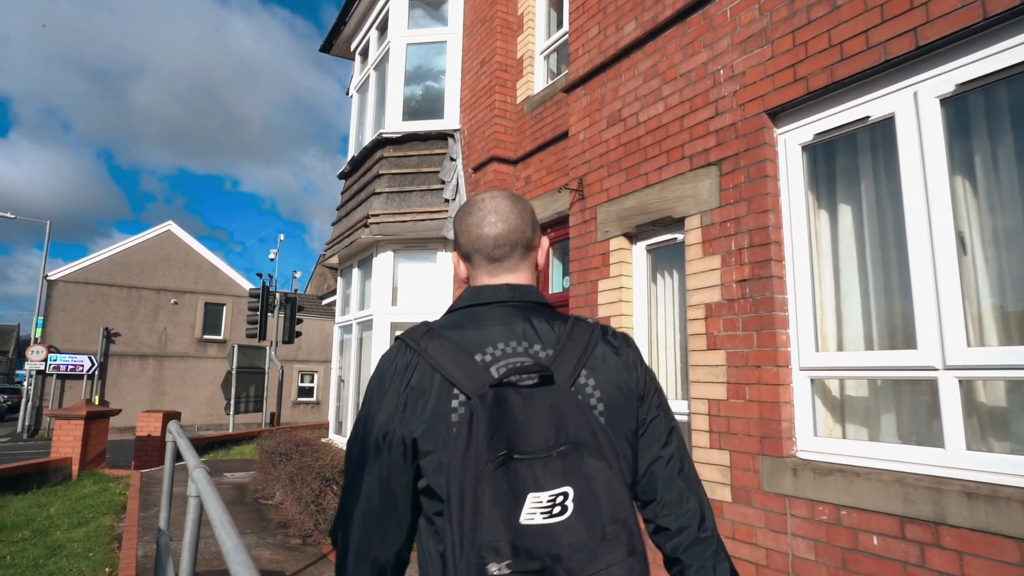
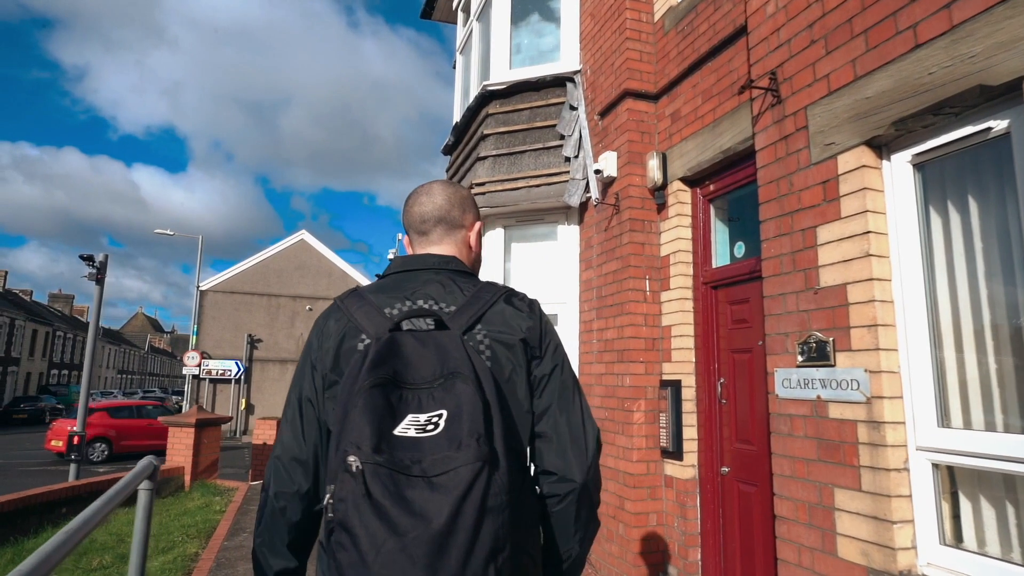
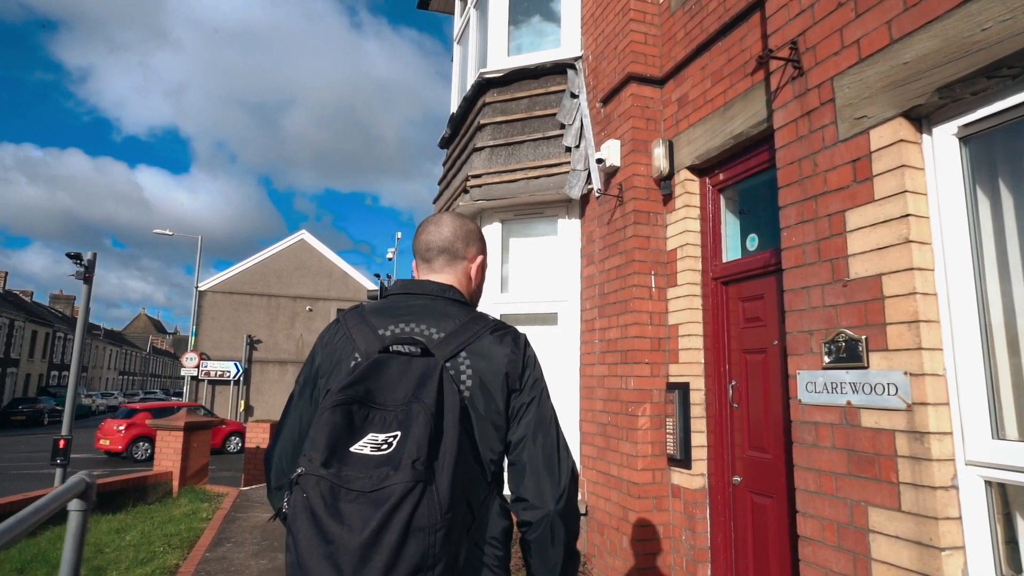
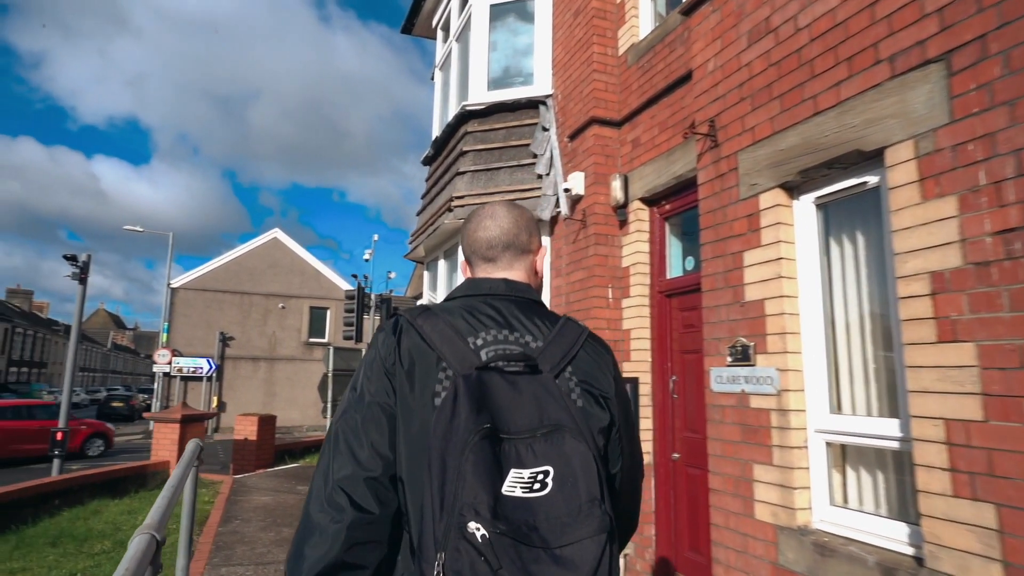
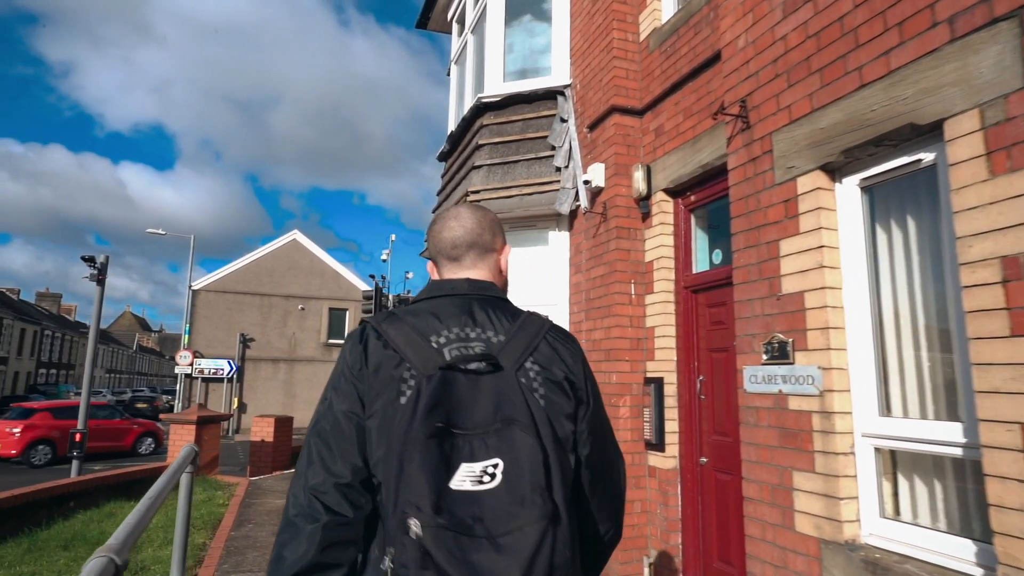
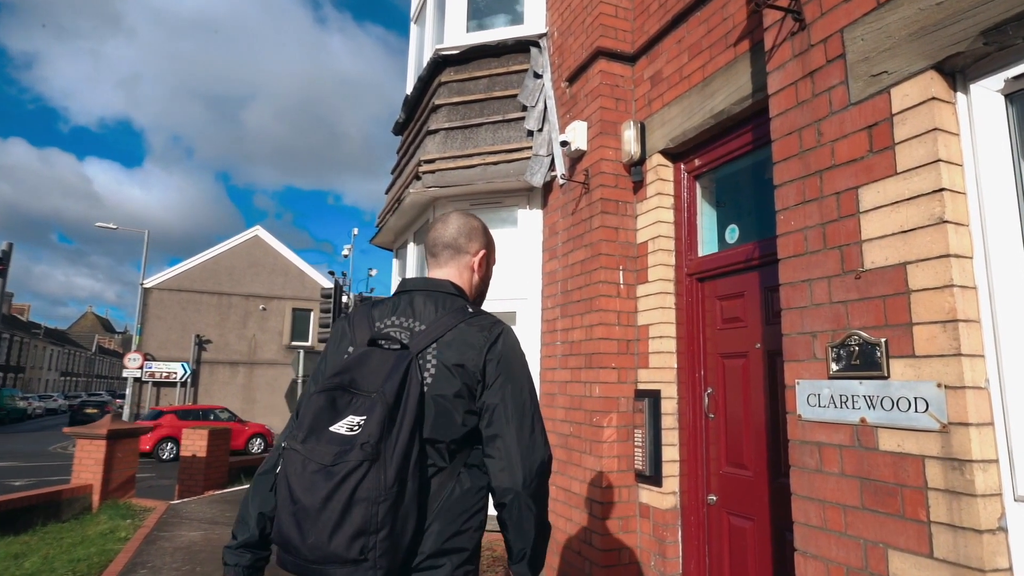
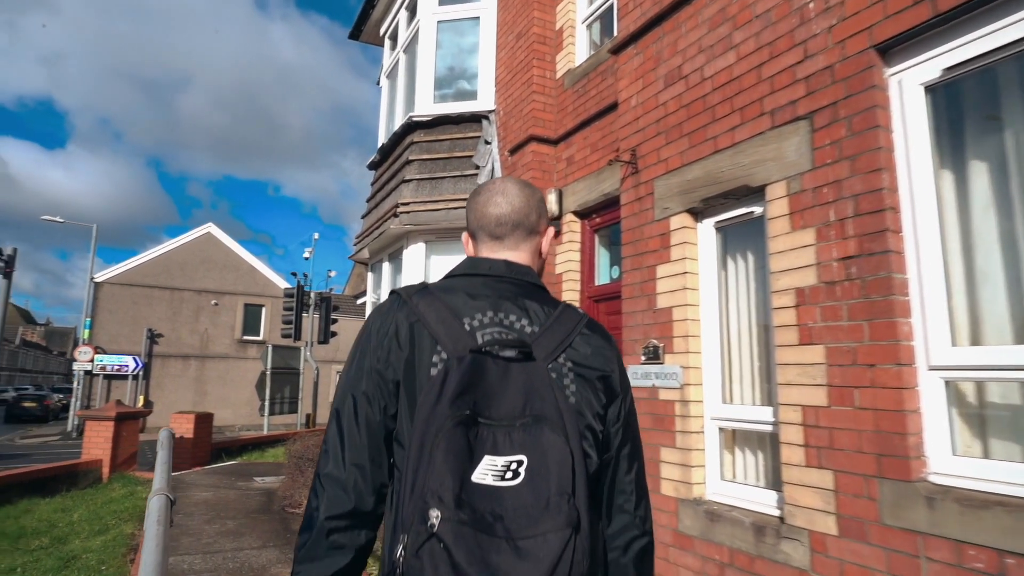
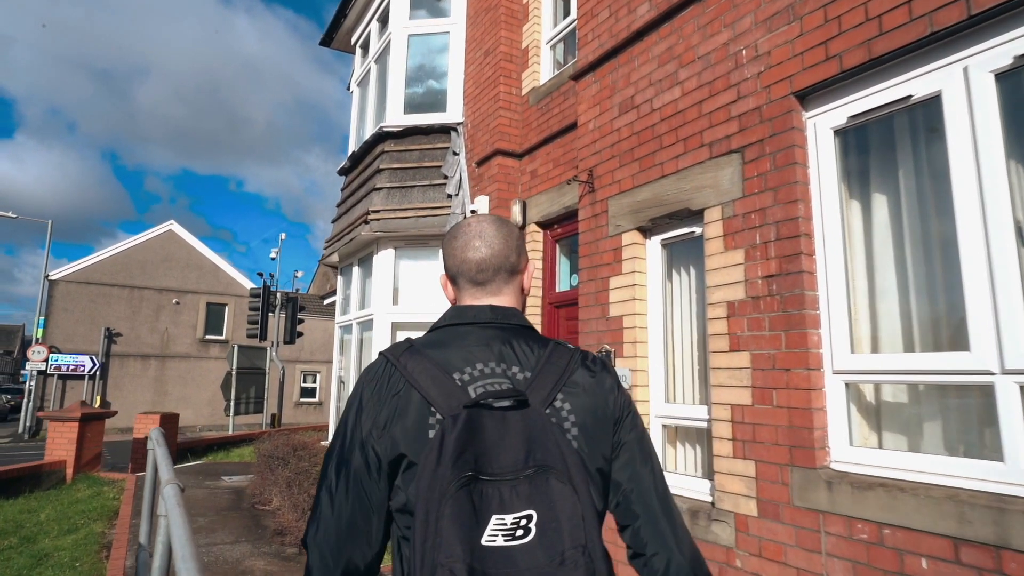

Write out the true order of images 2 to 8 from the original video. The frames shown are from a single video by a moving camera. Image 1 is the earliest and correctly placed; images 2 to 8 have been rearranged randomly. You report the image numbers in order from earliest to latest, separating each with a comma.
8, 7, 4, 5, 2, 3, 6
